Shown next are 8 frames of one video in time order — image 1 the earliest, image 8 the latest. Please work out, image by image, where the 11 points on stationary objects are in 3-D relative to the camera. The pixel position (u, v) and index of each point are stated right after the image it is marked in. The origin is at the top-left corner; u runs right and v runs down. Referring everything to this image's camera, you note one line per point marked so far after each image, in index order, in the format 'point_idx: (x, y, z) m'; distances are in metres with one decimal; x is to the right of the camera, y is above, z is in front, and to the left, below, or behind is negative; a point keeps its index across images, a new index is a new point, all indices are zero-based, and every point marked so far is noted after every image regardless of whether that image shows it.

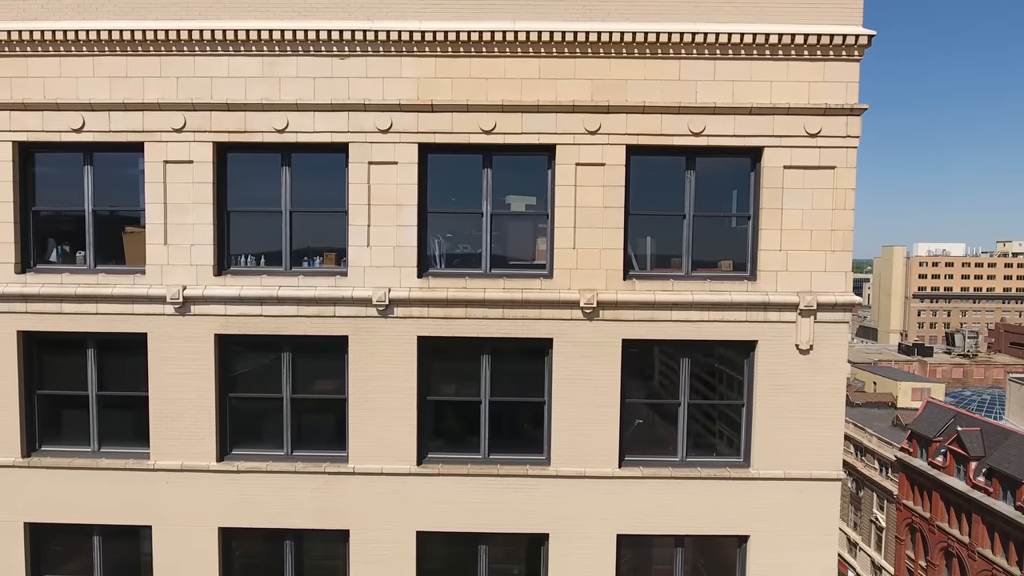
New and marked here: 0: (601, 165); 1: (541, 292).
0: (+0.9, +1.3, +8.2) m
1: (+0.3, 0.0, +8.2) m
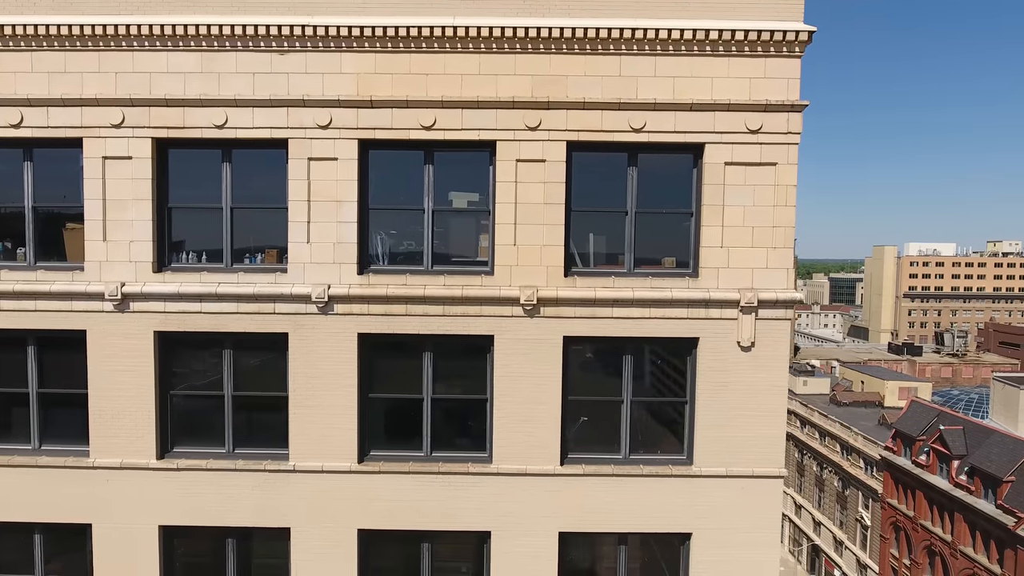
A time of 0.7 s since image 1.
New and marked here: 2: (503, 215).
0: (+0.3, +1.3, +8.2) m
1: (-0.3, 0.0, +8.2) m
2: (-0.1, +0.7, +8.2) m
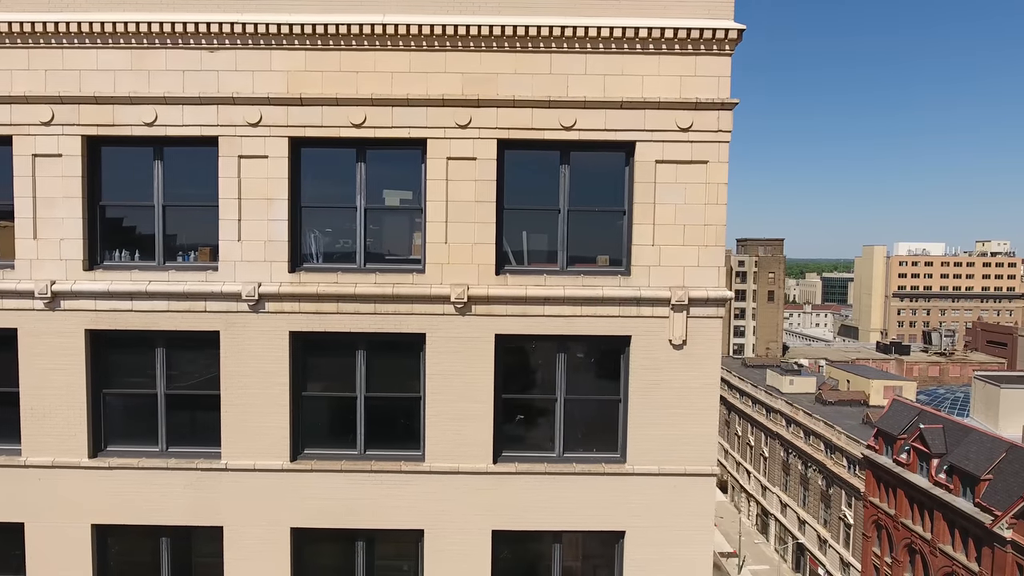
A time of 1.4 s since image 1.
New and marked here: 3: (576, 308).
0: (-0.4, +1.3, +8.2) m
1: (-1.0, 0.0, +8.2) m
2: (-0.8, +0.8, +8.2) m
3: (+0.7, -0.2, +8.2) m
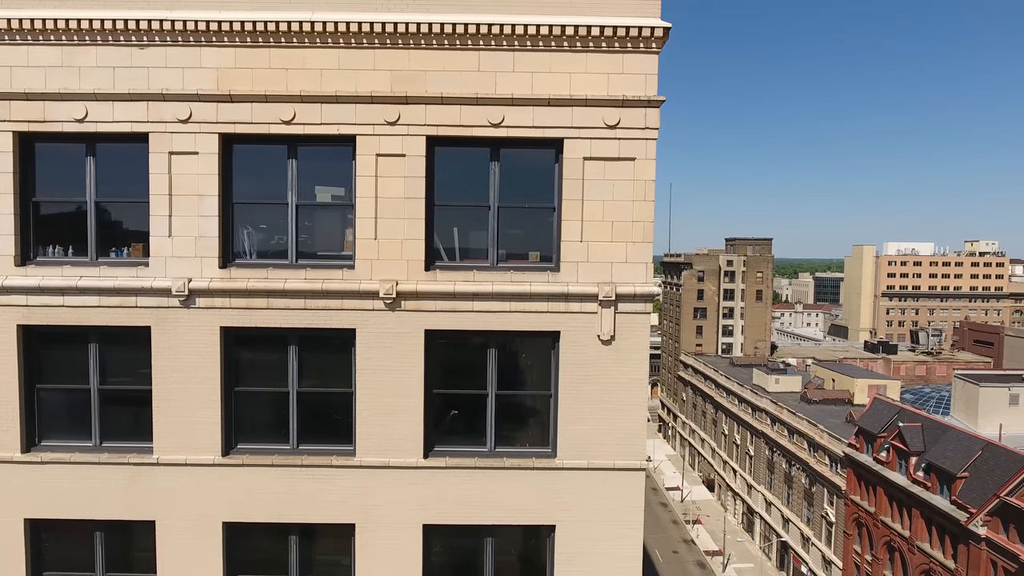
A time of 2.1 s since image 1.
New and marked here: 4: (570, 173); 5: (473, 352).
0: (-1.1, +1.4, +8.2) m
1: (-1.8, +0.1, +8.2) m
2: (-1.5, +0.8, +8.2) m
3: (-0.1, -0.2, +8.3) m
4: (+0.6, +1.2, +8.2) m
5: (-0.4, -0.7, +8.6) m
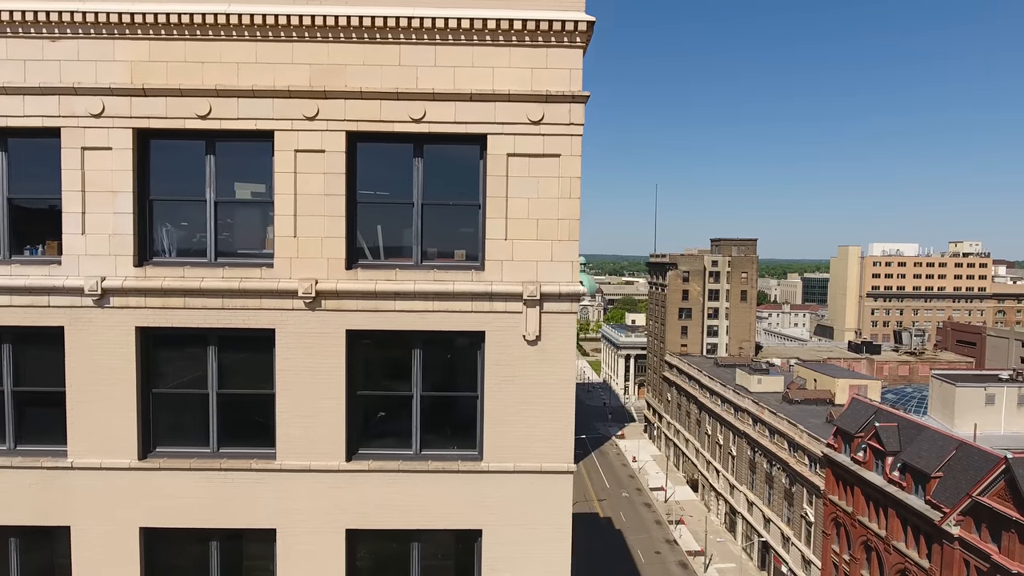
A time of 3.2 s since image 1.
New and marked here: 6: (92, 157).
0: (-1.9, +1.4, +8.0) m
1: (-2.5, +0.1, +8.0) m
2: (-2.3, +0.8, +8.0) m
3: (-0.9, -0.1, +8.1) m
4: (-0.2, +1.2, +8.1) m
5: (-1.2, -0.7, +8.4) m
6: (-4.2, +1.3, +8.0) m
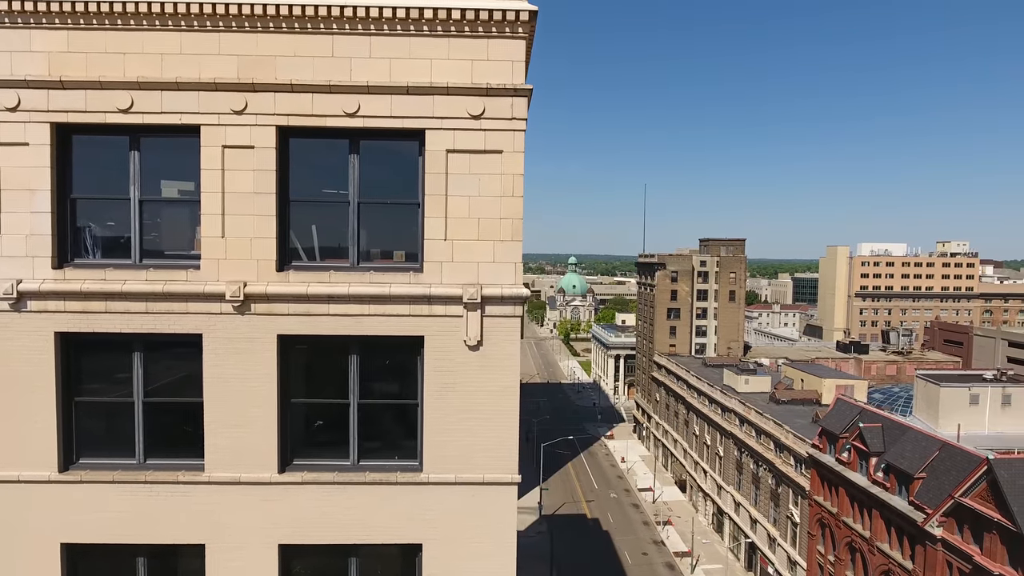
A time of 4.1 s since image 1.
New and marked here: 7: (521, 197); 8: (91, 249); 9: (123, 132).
0: (-2.5, +1.3, +7.6) m
1: (-3.1, 0.0, +7.6) m
2: (-2.9, +0.8, +7.6) m
3: (-1.4, -0.2, +7.7) m
4: (-0.8, +1.2, +7.7) m
5: (-1.8, -0.7, +8.0) m
6: (-4.8, +1.3, +7.6) m
7: (+0.1, +0.9, +7.8) m
8: (-4.2, +0.4, +7.9) m
9: (-3.8, +1.5, +7.8) m
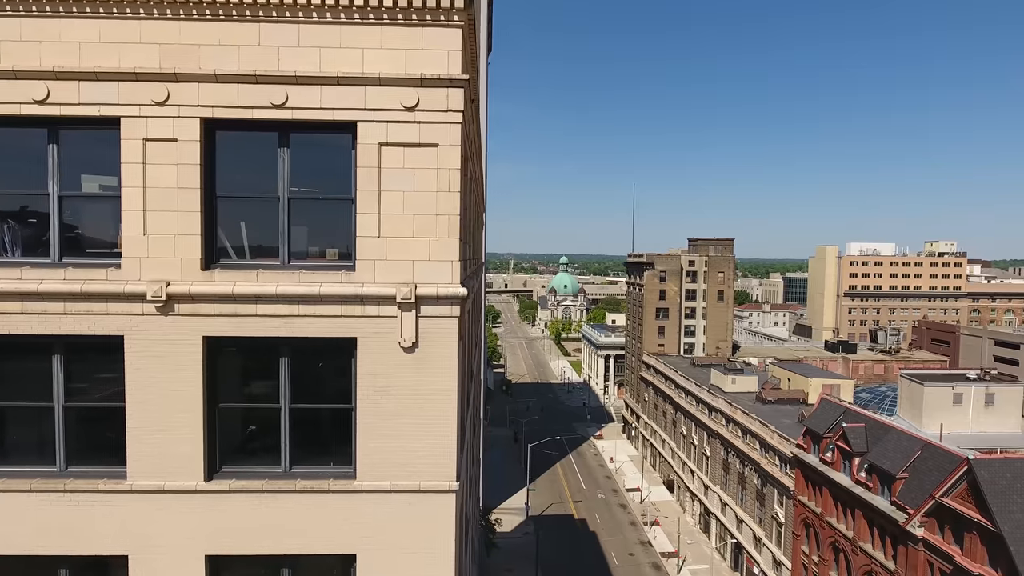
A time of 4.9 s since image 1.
0: (-3.1, +1.3, +7.3) m
1: (-3.7, 0.0, +7.3) m
2: (-3.5, +0.8, +7.3) m
3: (-2.0, -0.2, +7.4) m
4: (-1.4, +1.2, +7.4) m
5: (-2.4, -0.7, +7.7) m
6: (-5.4, +1.3, +7.2) m
7: (-0.5, +0.9, +7.5) m
8: (-4.8, +0.4, +7.5) m
9: (-4.4, +1.5, +7.4) m
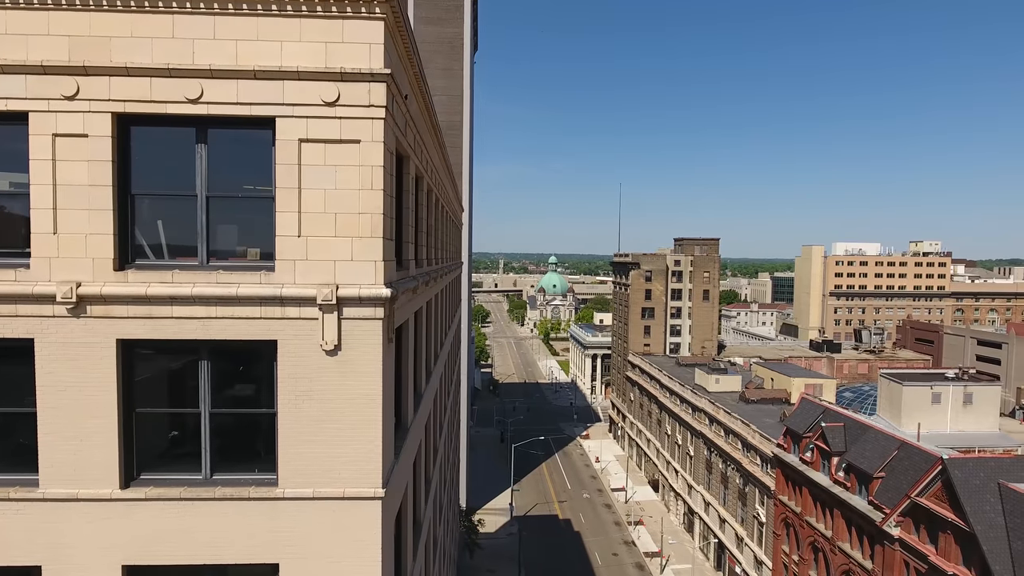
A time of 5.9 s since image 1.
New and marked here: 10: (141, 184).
0: (-3.8, +1.3, +7.0) m
1: (-4.4, 0.0, +7.0) m
2: (-4.2, +0.8, +7.0) m
3: (-2.7, -0.2, +7.2) m
4: (-2.0, +1.2, +7.1) m
5: (-3.1, -0.7, +7.4) m
6: (-6.1, +1.3, +7.0) m
7: (-1.2, +0.9, +7.2) m
8: (-5.5, +0.4, +7.3) m
9: (-5.1, +1.5, +7.2) m
10: (-3.4, +1.0, +7.3) m
